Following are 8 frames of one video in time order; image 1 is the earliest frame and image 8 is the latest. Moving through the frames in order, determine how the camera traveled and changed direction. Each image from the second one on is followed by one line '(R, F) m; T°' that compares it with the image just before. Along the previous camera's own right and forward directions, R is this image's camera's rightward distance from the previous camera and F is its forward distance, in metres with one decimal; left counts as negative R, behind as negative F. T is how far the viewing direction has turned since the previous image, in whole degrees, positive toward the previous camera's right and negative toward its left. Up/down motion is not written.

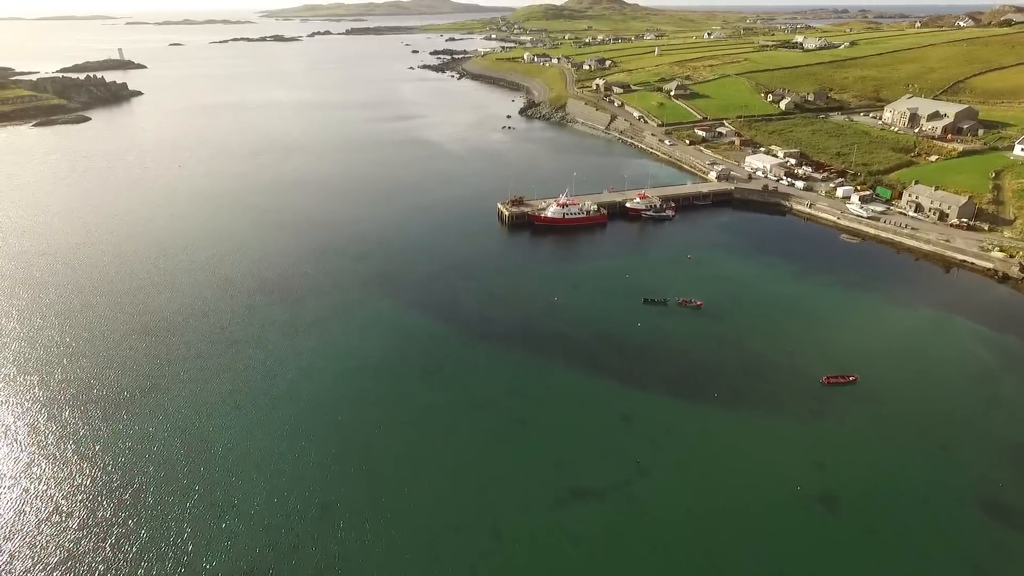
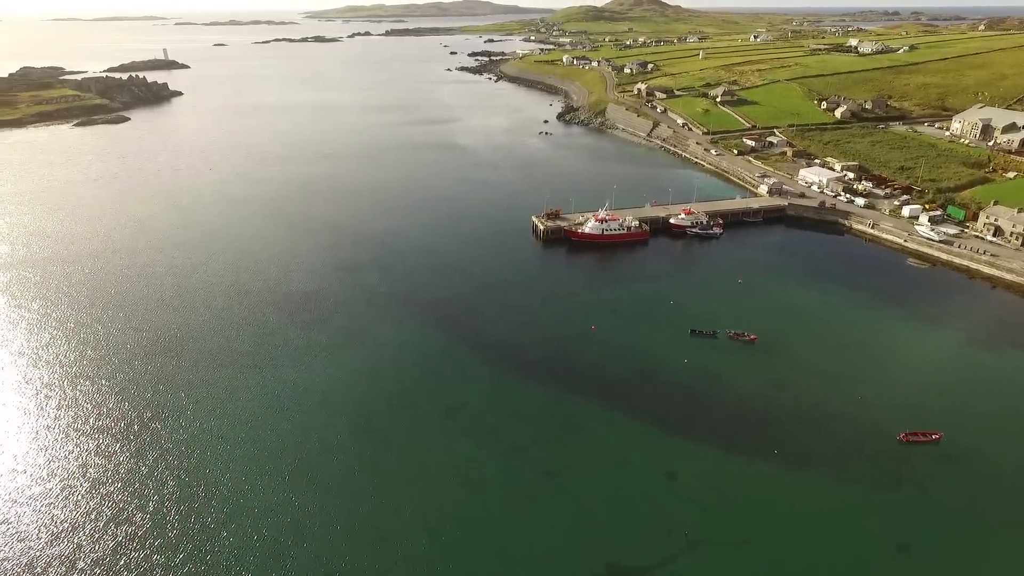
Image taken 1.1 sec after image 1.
(0.0, +1.7) m; -3°
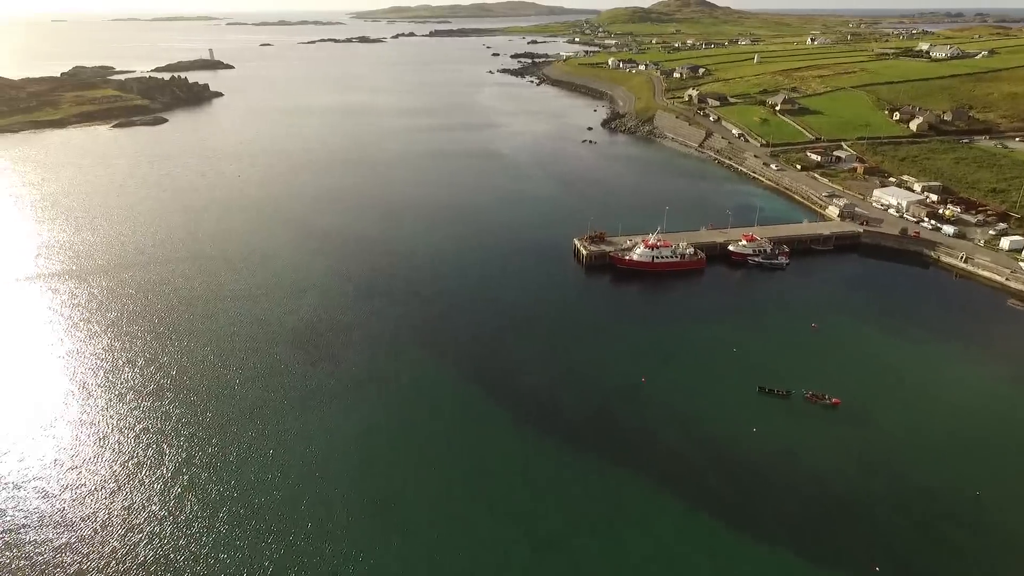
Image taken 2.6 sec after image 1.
(-0.1, +2.6) m; -3°
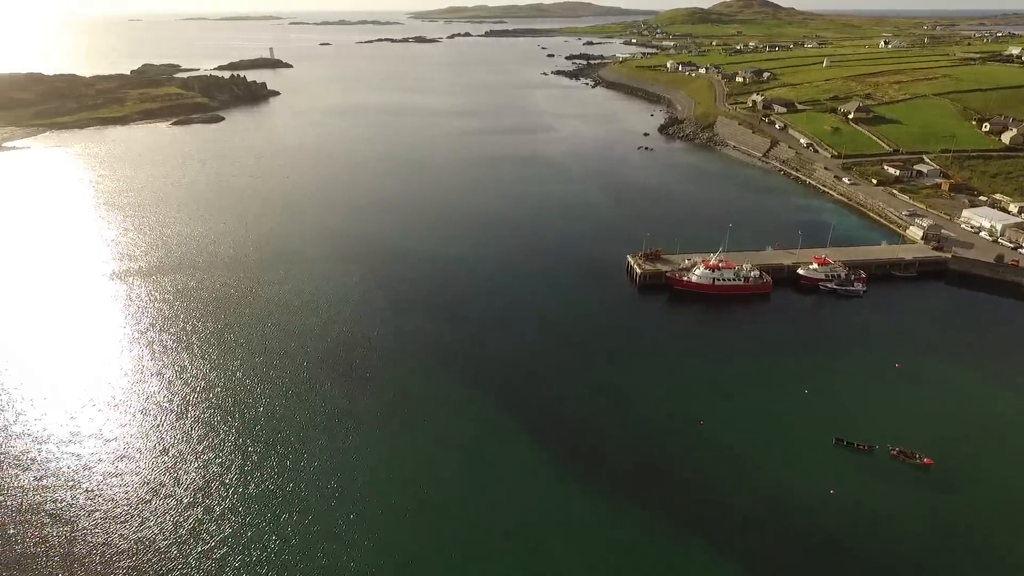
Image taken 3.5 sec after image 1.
(-0.1, +1.4) m; -4°
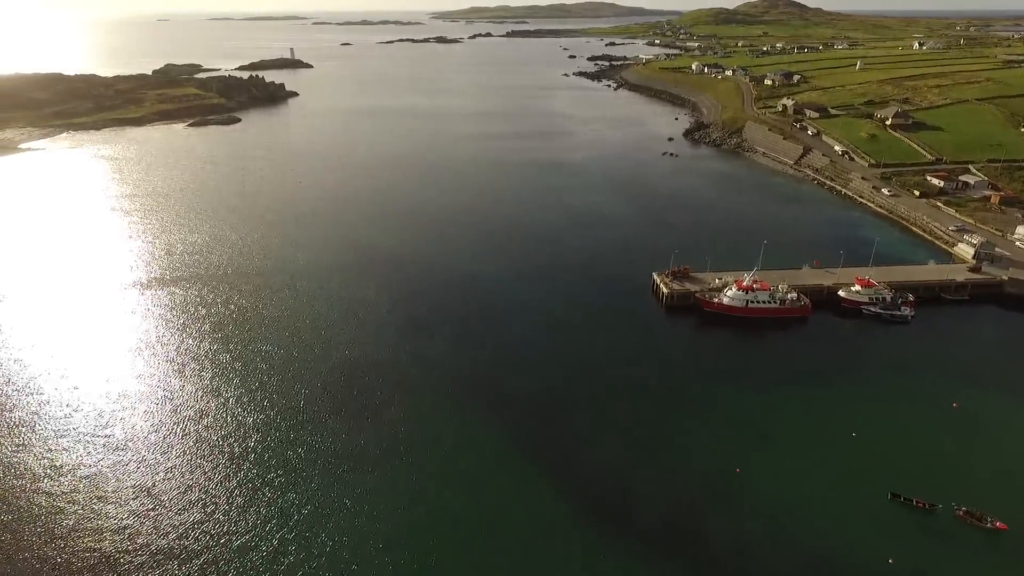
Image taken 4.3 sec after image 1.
(0.0, +1.5) m; -2°
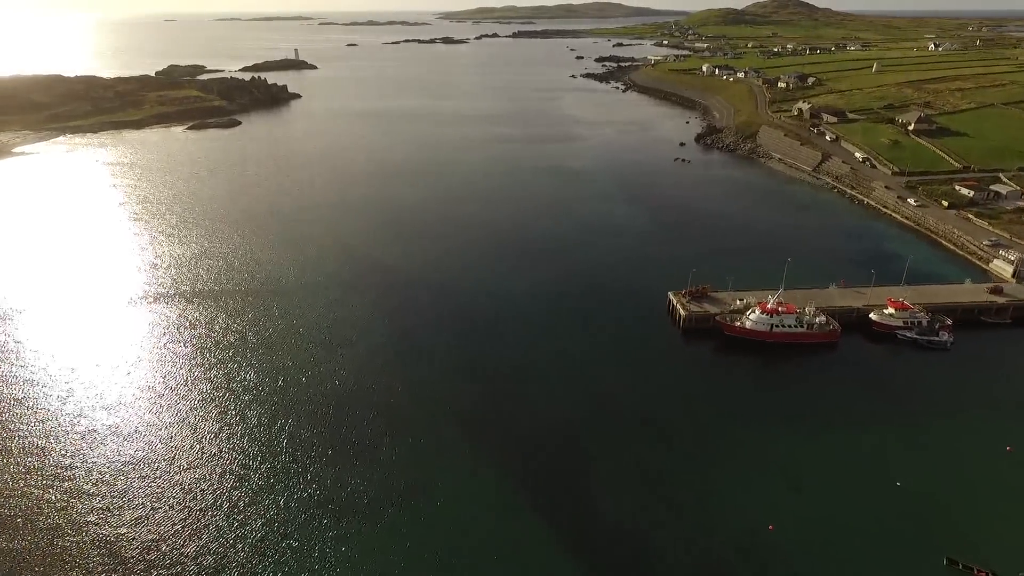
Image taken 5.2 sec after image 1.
(0.0, +1.5) m; -1°
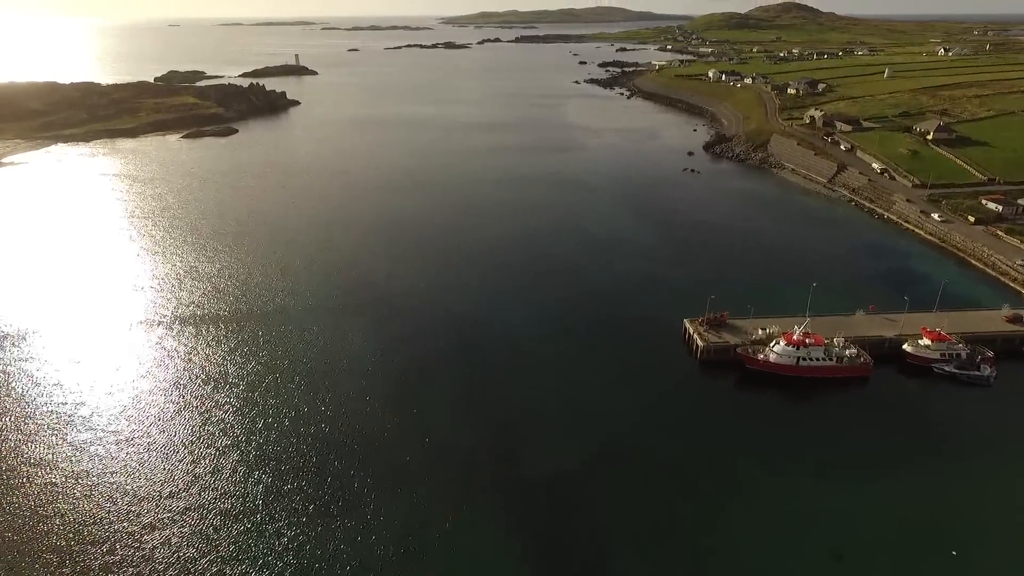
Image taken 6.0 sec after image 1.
(0.0, +1.5) m; 0°
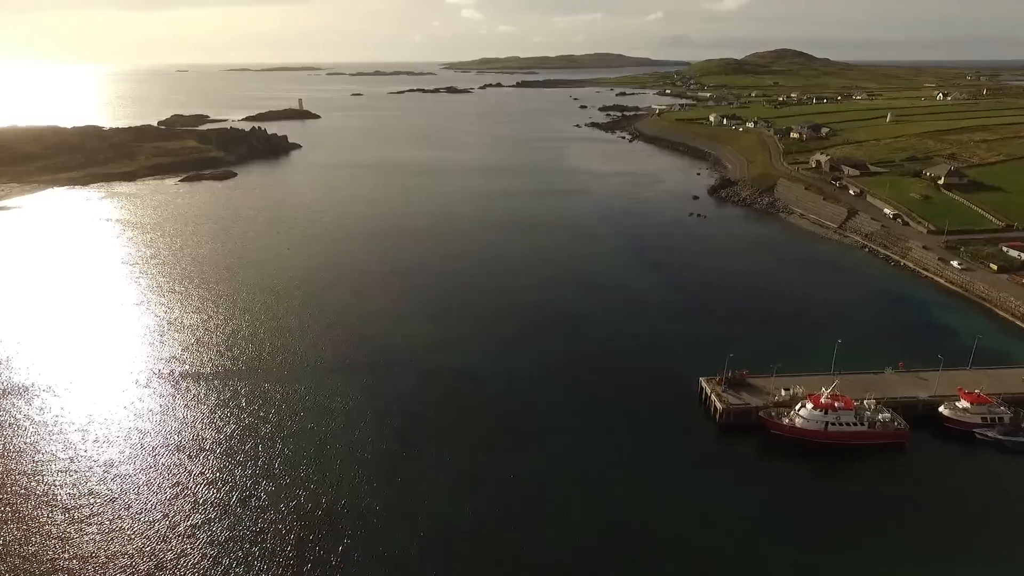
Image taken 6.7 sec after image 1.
(-0.1, +1.3) m; 0°
